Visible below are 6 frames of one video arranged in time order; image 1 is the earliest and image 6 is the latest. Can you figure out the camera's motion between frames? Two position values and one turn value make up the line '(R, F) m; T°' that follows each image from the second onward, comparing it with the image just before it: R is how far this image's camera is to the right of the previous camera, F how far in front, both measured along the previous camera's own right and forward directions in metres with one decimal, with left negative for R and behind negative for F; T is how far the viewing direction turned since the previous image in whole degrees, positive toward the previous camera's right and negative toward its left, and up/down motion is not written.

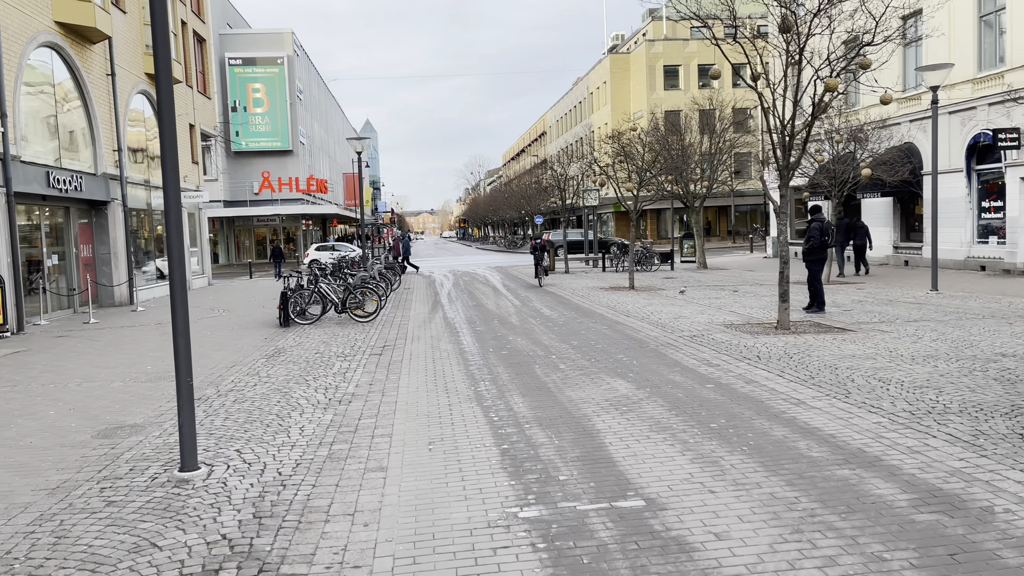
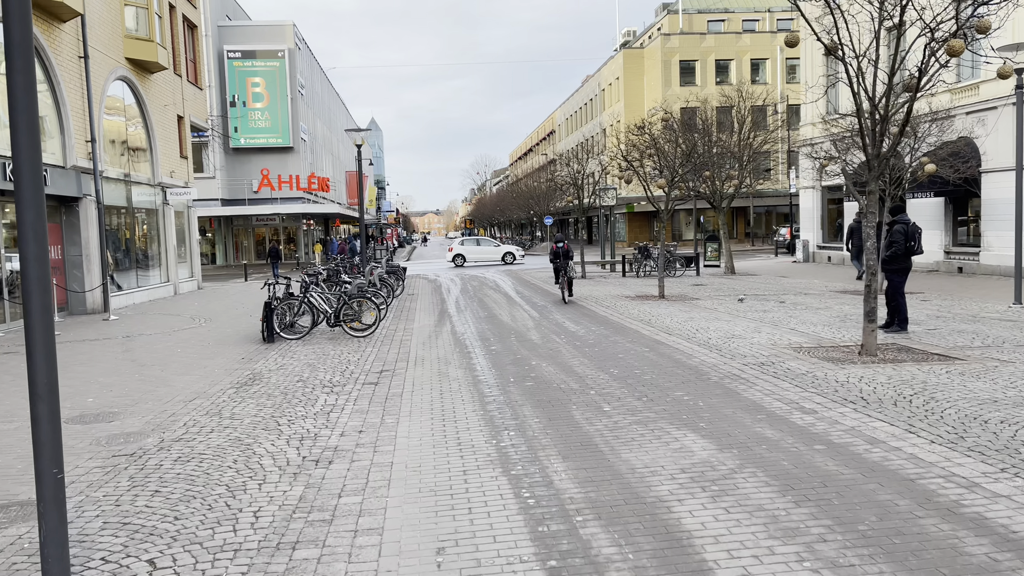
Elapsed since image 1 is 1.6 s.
(-0.2, +2.0) m; 0°
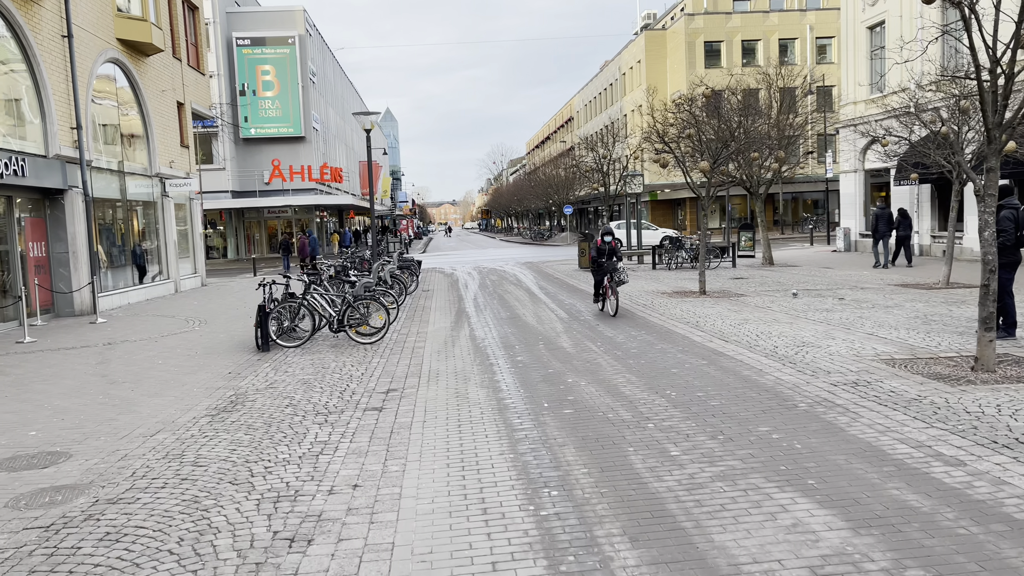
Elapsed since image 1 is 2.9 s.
(-0.1, +1.6) m; -1°
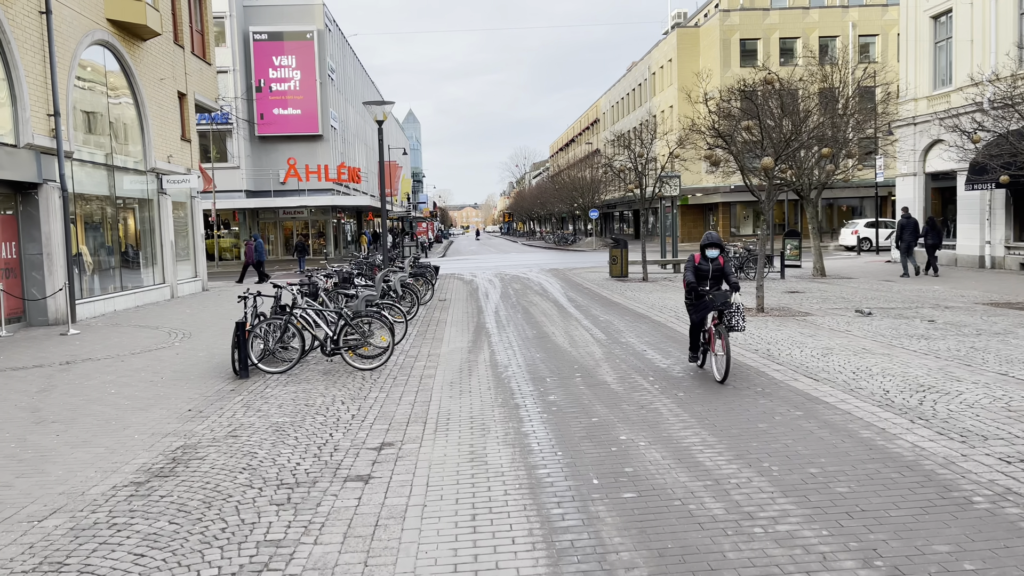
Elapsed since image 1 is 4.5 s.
(-0.1, +2.0) m; -2°
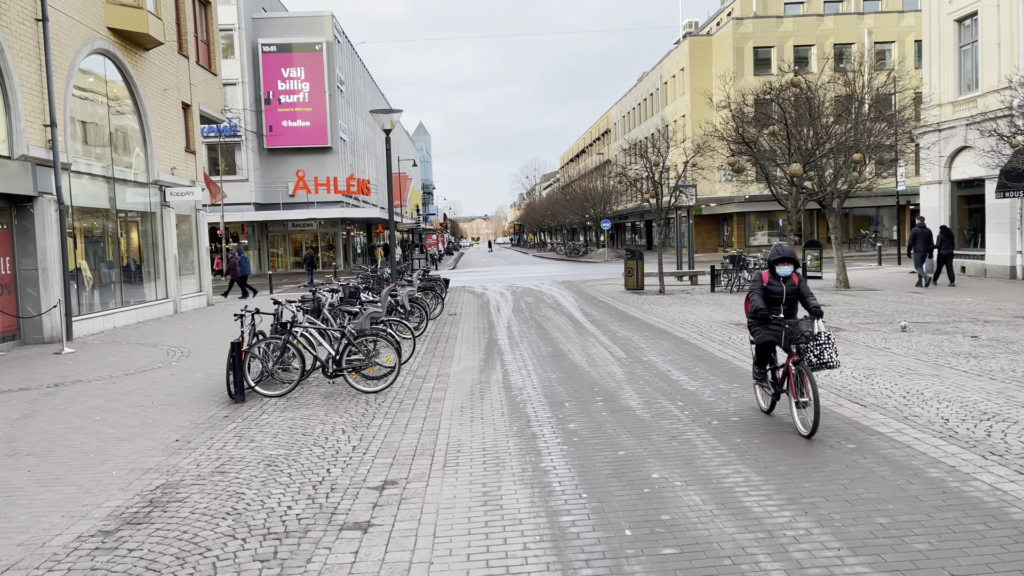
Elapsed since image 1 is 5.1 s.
(0.0, +0.6) m; -1°
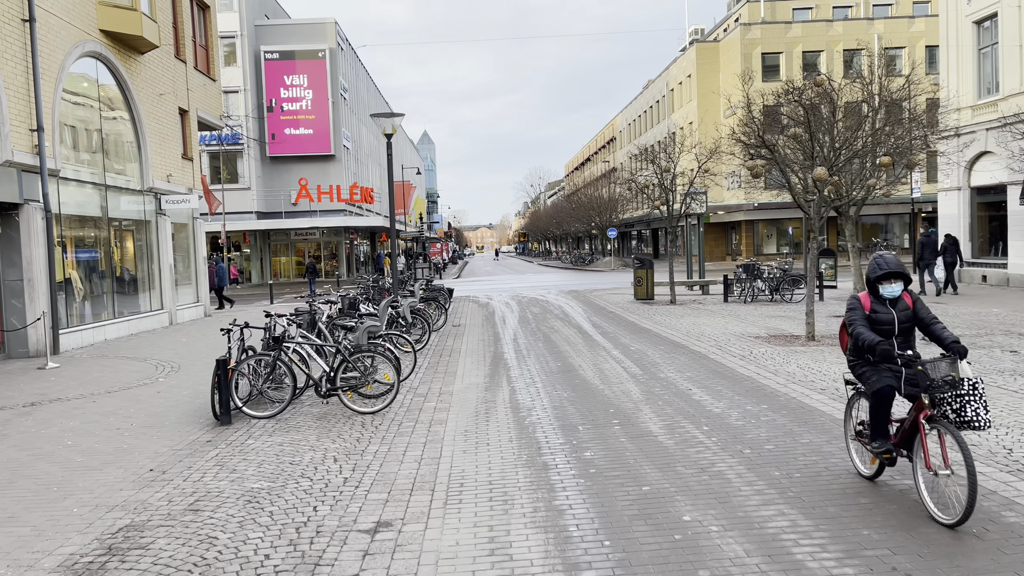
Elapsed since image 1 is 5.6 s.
(0.0, +0.6) m; 0°
